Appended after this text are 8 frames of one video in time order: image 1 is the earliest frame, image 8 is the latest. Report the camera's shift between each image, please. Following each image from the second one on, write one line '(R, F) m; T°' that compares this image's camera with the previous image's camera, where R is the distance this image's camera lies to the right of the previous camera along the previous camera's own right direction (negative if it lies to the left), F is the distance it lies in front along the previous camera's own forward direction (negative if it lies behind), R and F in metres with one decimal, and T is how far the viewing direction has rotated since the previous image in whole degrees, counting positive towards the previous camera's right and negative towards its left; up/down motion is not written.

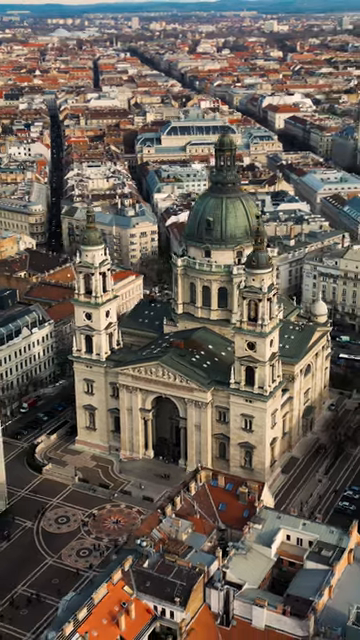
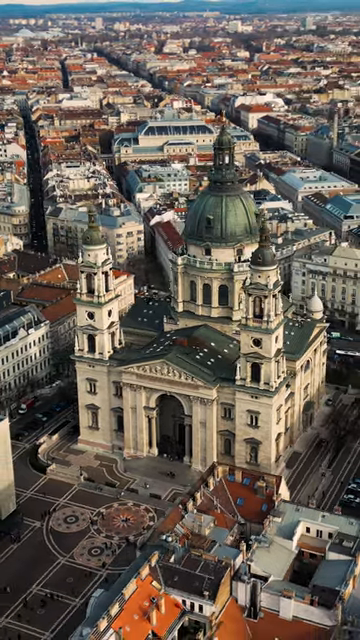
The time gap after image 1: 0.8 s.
(-4.8, -0.5) m; +2°
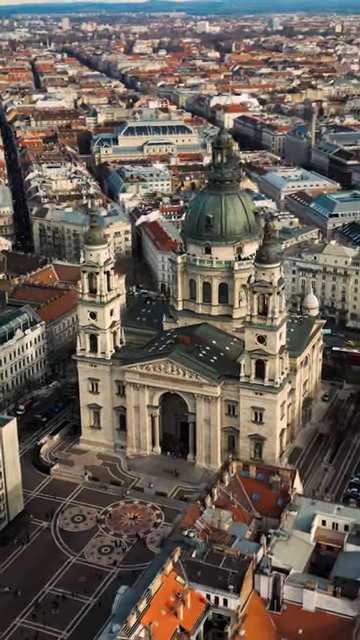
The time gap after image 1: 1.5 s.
(-4.4, -0.5) m; +2°
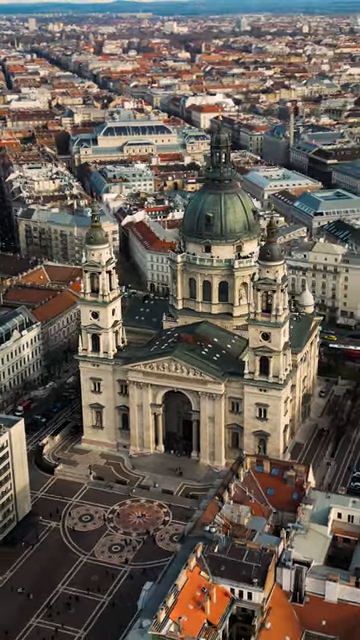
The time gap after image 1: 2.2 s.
(-4.4, -0.5) m; +2°
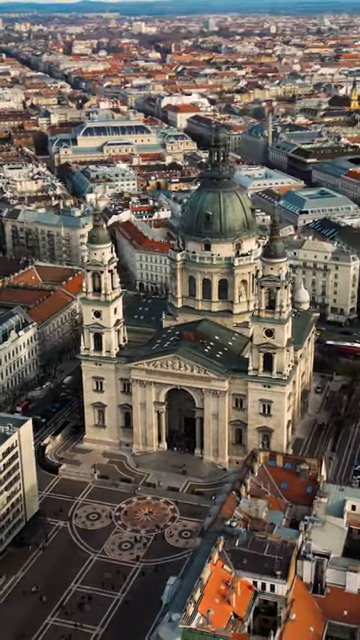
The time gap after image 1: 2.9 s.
(-4.4, -0.5) m; +2°
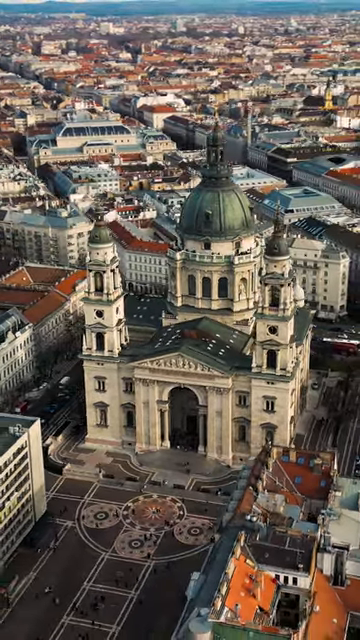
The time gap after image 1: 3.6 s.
(-4.4, -0.4) m; +2°
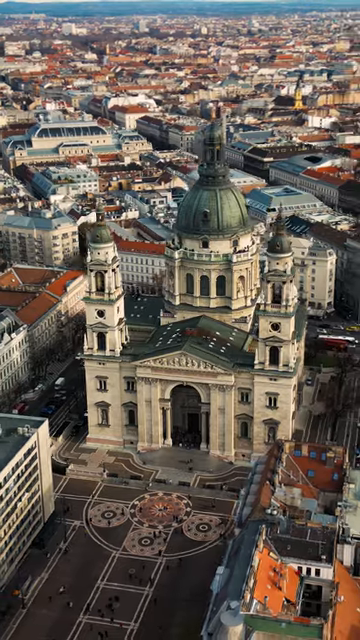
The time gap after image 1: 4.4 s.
(-4.9, -0.5) m; +2°
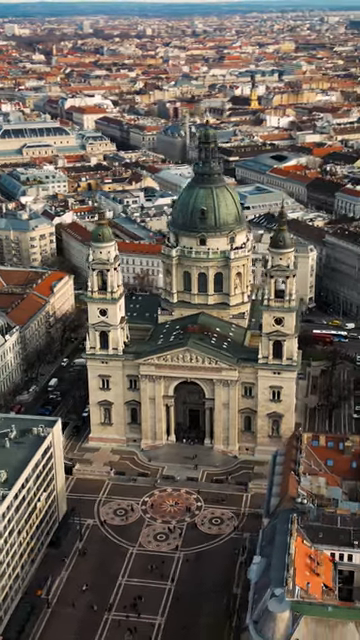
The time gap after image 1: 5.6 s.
(-7.5, -0.6) m; +4°
